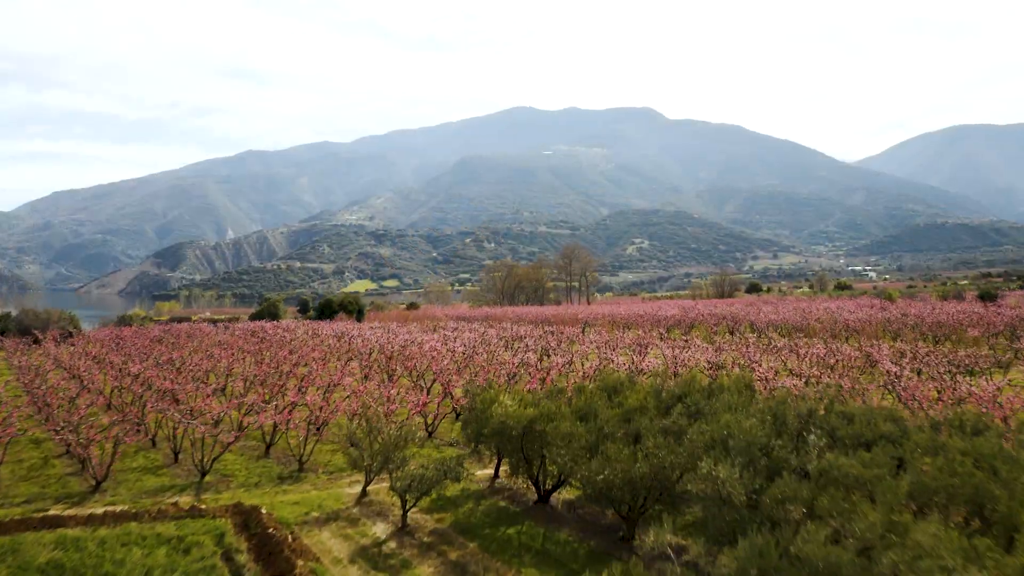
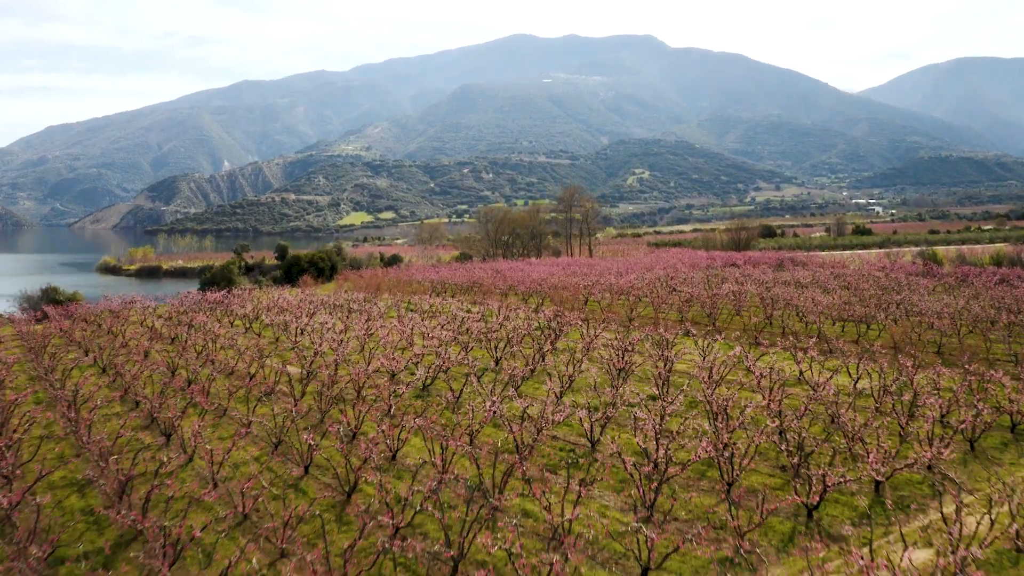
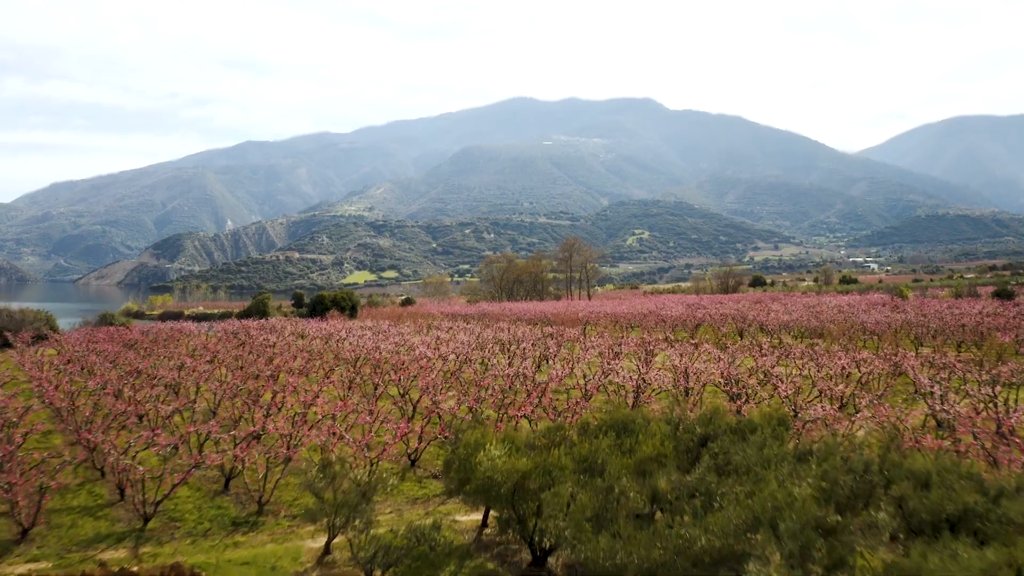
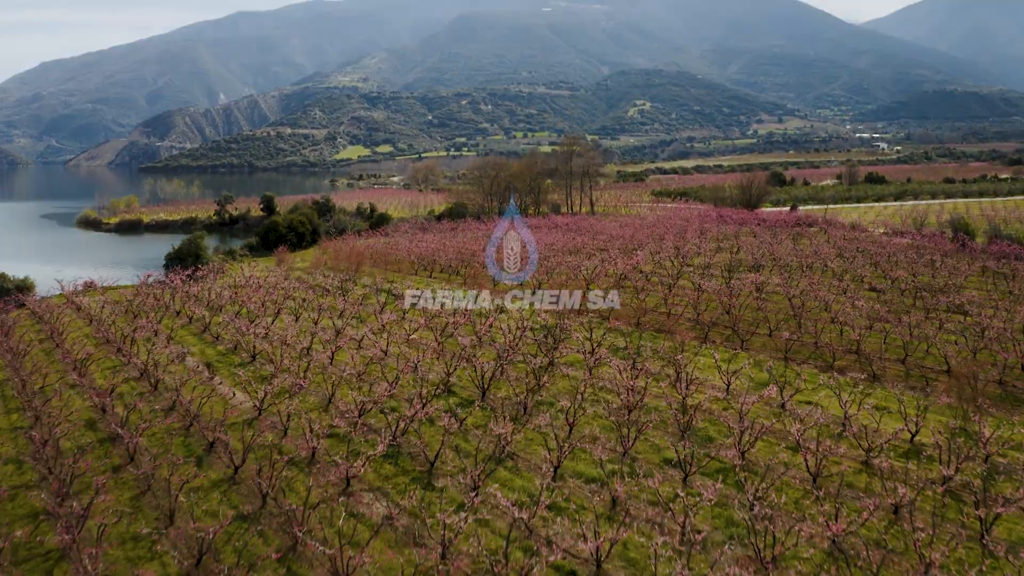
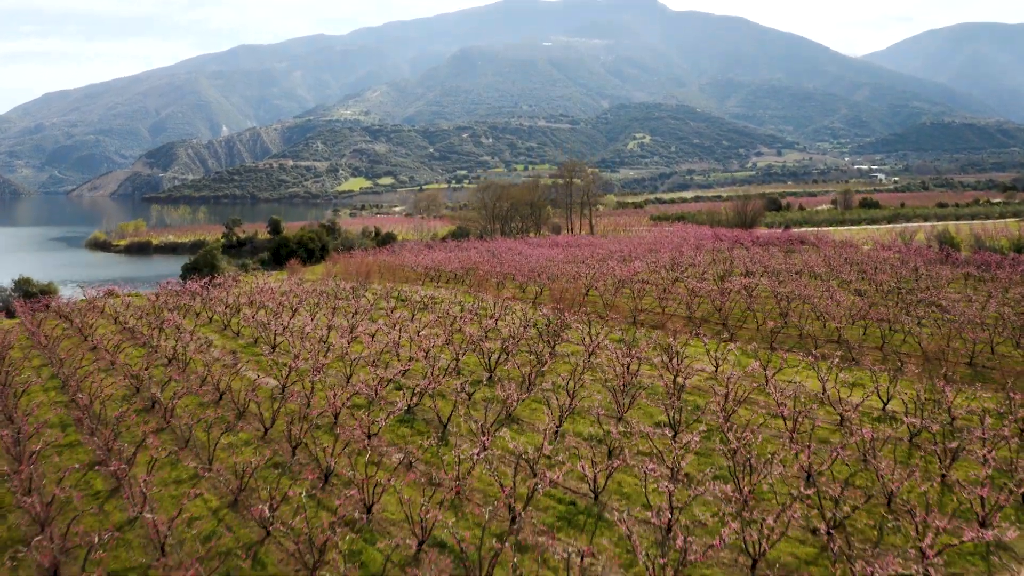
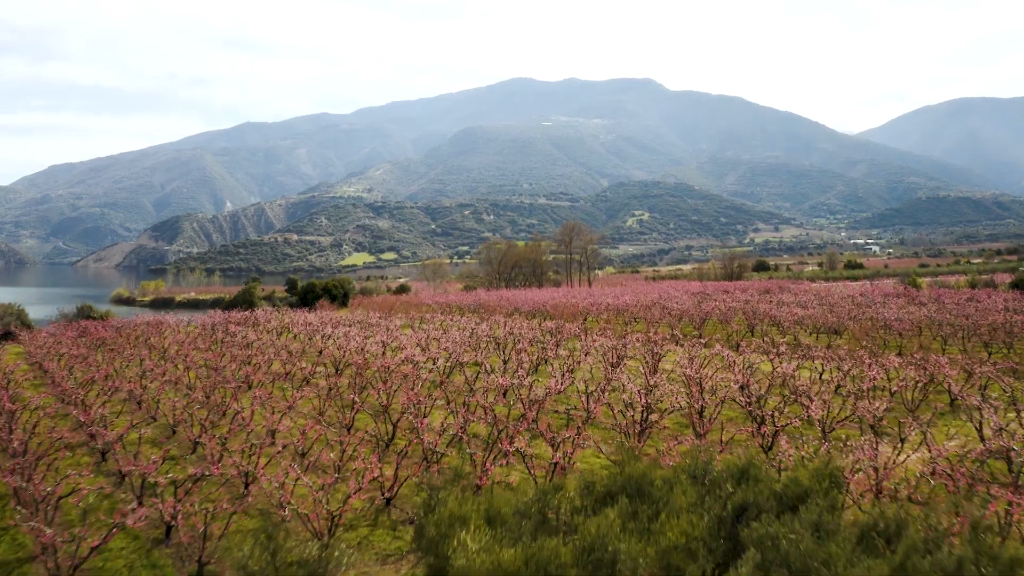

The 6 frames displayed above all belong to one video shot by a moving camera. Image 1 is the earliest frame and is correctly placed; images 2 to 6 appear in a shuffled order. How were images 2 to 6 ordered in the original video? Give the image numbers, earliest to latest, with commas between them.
3, 6, 2, 5, 4
